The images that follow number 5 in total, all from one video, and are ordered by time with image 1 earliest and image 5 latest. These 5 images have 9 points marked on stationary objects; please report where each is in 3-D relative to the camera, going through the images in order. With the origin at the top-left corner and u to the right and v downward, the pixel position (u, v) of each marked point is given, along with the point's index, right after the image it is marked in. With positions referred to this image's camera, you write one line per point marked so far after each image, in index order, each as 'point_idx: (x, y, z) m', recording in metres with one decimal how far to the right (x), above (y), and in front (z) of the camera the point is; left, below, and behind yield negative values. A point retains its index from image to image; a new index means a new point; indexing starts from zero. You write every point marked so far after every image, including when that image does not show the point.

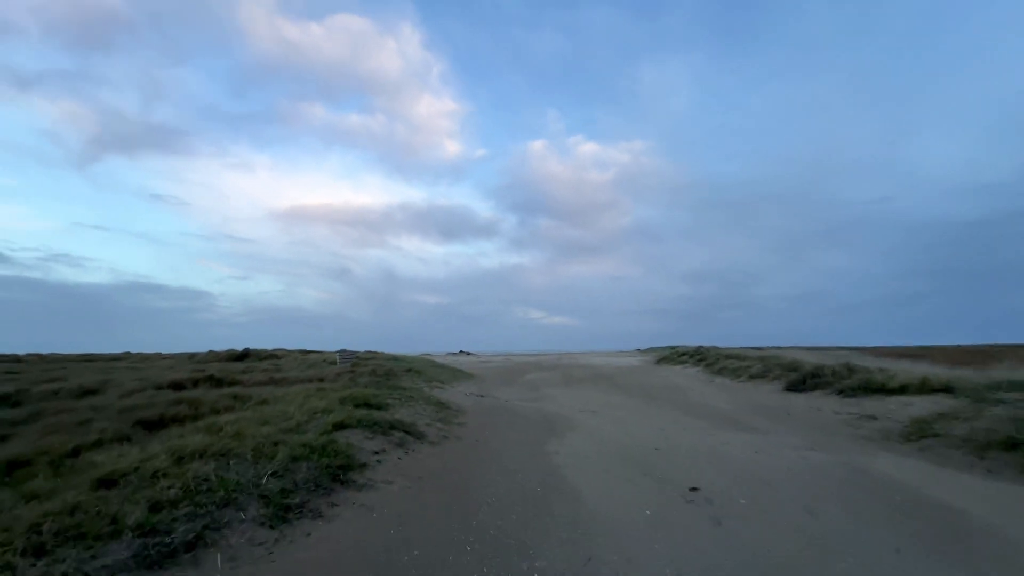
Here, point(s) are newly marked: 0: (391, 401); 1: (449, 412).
0: (-3.0, -2.8, +14.9) m
1: (-1.6, -3.1, +15.2) m
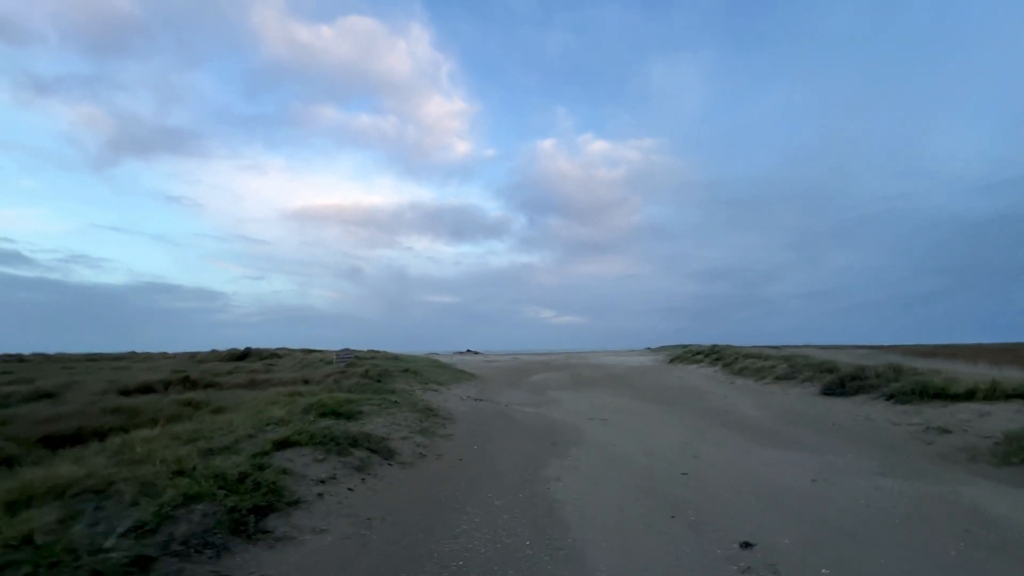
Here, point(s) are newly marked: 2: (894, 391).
0: (-3.1, -2.6, +12.8) m
1: (-1.7, -2.9, +13.1) m
2: (+9.1, -2.5, +14.5) m
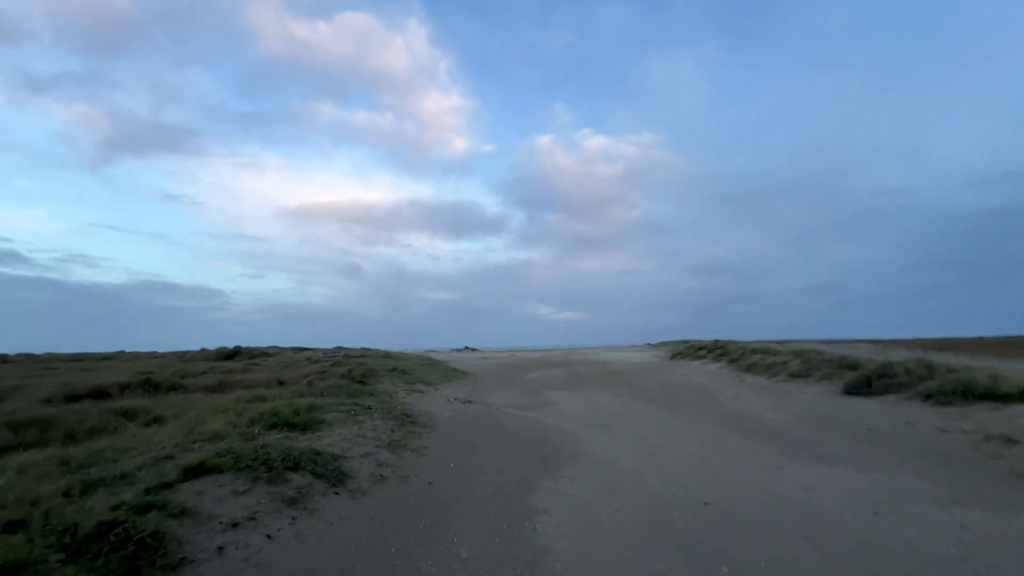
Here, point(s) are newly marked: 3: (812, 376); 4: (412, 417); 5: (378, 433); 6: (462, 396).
0: (-3.4, -2.4, +11.1) m
1: (-1.9, -2.7, +11.4) m
2: (+8.9, -2.2, +12.8) m
3: (+9.6, -2.8, +19.3) m
4: (-2.2, -2.8, +13.1) m
5: (-2.3, -2.5, +10.5) m
6: (-1.6, -3.5, +19.5) m
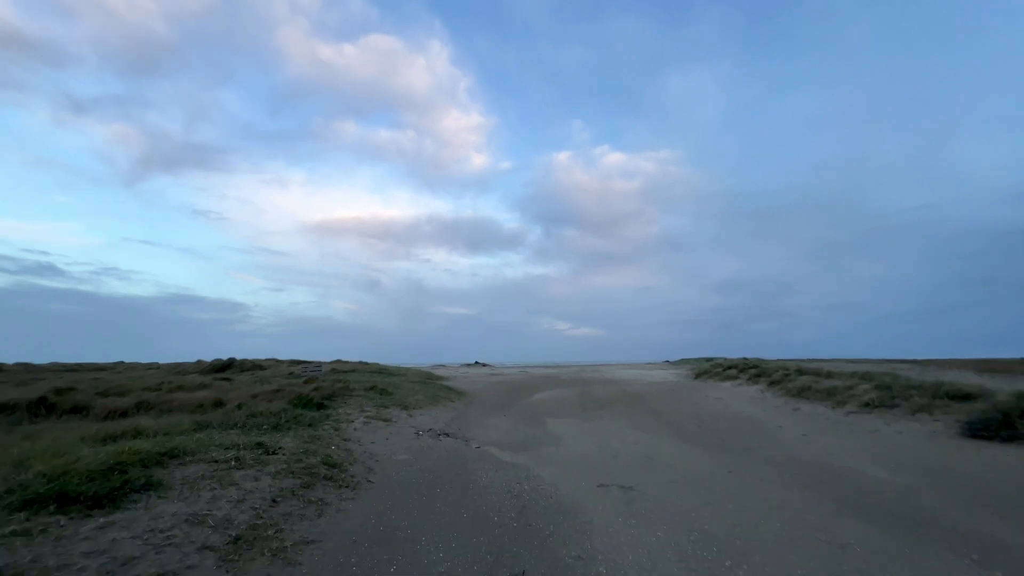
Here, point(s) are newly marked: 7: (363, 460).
0: (-3.8, -2.1, +6.8) m
1: (-2.3, -2.4, +7.1) m
2: (+8.5, -2.1, +8.2) m
3: (+9.4, -2.9, +14.6) m
4: (-2.5, -2.6, +8.8) m
5: (-2.8, -2.2, +6.2) m
6: (-1.8, -3.5, +15.1) m
7: (-2.4, -2.8, +9.8) m
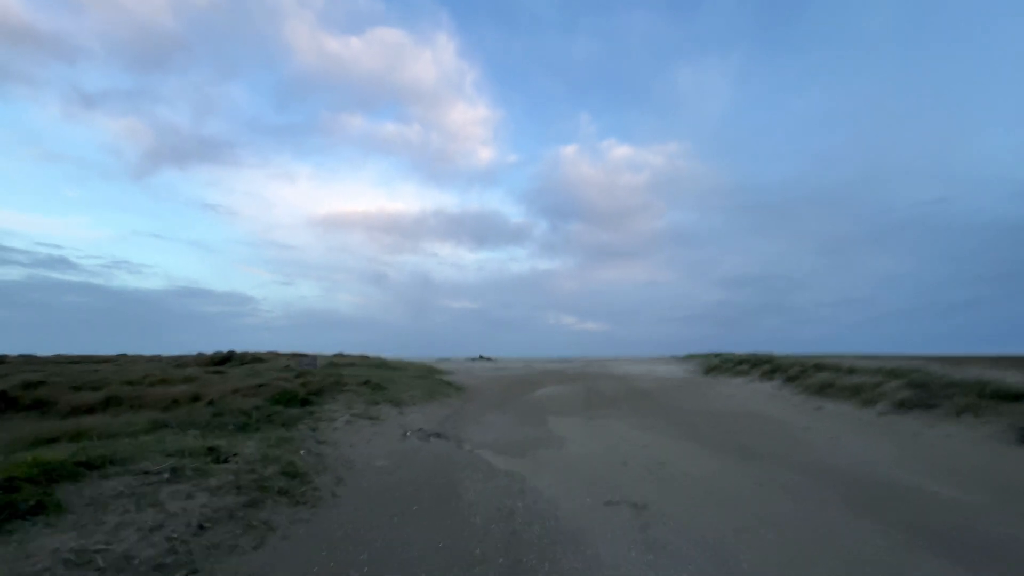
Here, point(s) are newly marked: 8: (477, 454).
0: (-3.9, -1.9, +5.5) m
1: (-2.4, -2.2, +5.8) m
2: (+8.4, -1.9, +6.7) m
3: (+9.4, -2.6, +13.2) m
4: (-2.6, -2.4, +7.5) m
5: (-2.9, -2.0, +4.9) m
6: (-1.8, -3.2, +13.8) m
7: (-2.5, -2.5, +8.5) m
8: (-0.7, -2.9, +10.7) m
